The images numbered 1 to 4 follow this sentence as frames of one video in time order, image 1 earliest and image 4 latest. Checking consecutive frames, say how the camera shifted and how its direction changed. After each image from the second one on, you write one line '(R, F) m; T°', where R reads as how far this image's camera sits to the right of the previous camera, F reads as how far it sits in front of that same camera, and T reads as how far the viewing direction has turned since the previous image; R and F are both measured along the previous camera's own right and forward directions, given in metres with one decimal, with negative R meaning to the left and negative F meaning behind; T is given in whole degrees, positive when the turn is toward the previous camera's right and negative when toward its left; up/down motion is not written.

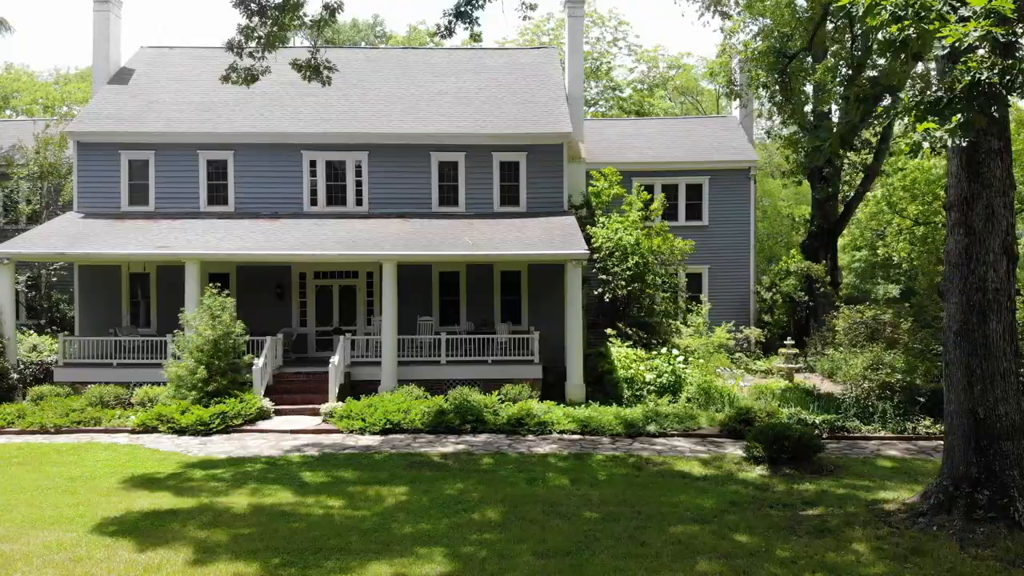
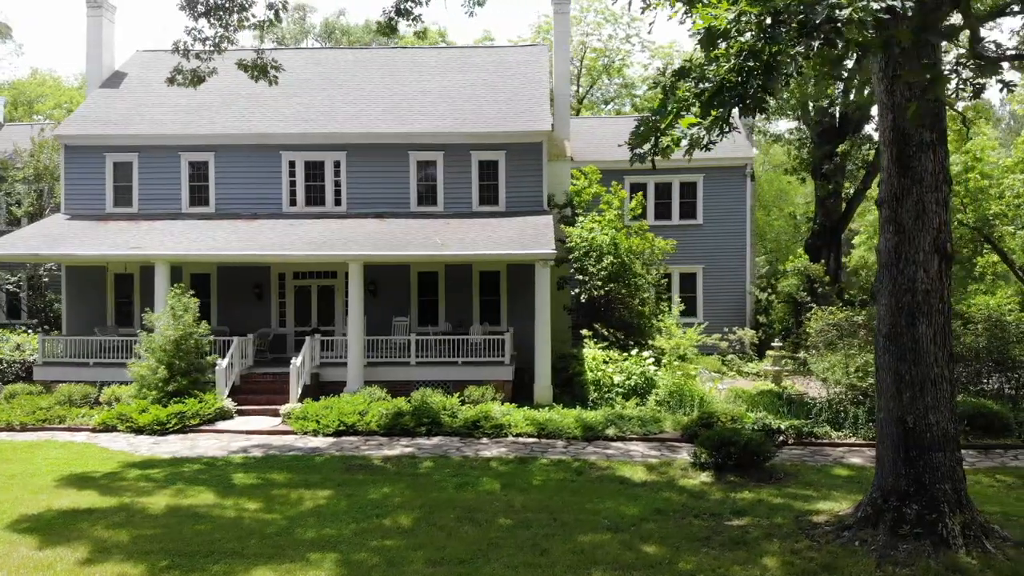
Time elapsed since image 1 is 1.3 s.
(+1.5, +0.3) m; -3°
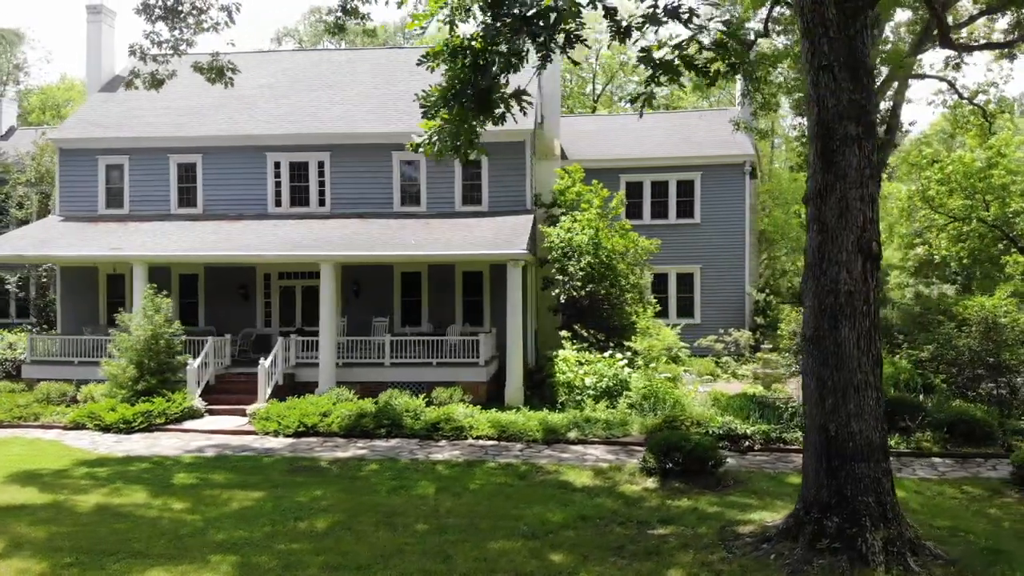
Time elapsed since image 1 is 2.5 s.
(+1.4, +0.2) m; -3°
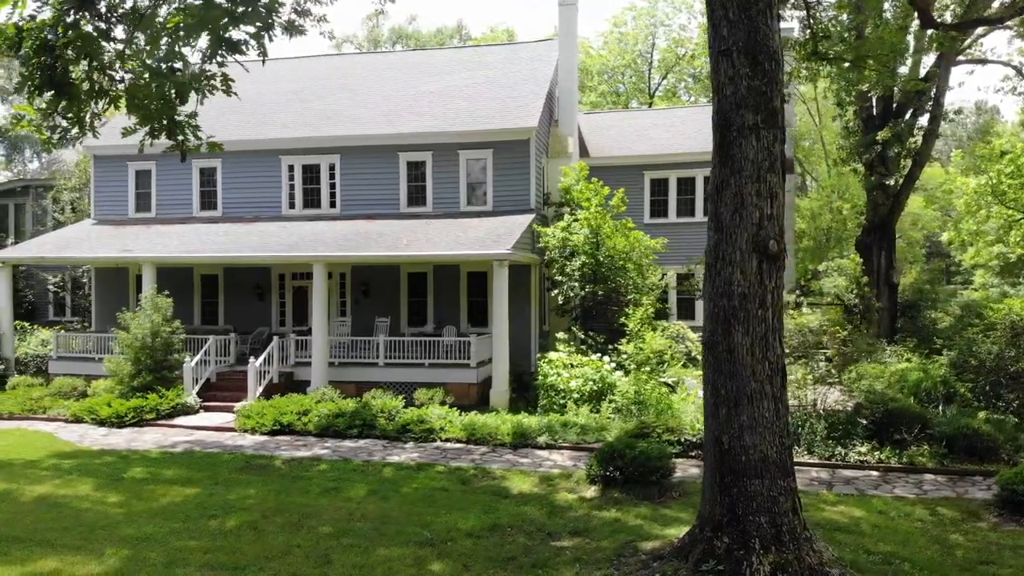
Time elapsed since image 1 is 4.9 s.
(+2.2, +0.4) m; -7°
